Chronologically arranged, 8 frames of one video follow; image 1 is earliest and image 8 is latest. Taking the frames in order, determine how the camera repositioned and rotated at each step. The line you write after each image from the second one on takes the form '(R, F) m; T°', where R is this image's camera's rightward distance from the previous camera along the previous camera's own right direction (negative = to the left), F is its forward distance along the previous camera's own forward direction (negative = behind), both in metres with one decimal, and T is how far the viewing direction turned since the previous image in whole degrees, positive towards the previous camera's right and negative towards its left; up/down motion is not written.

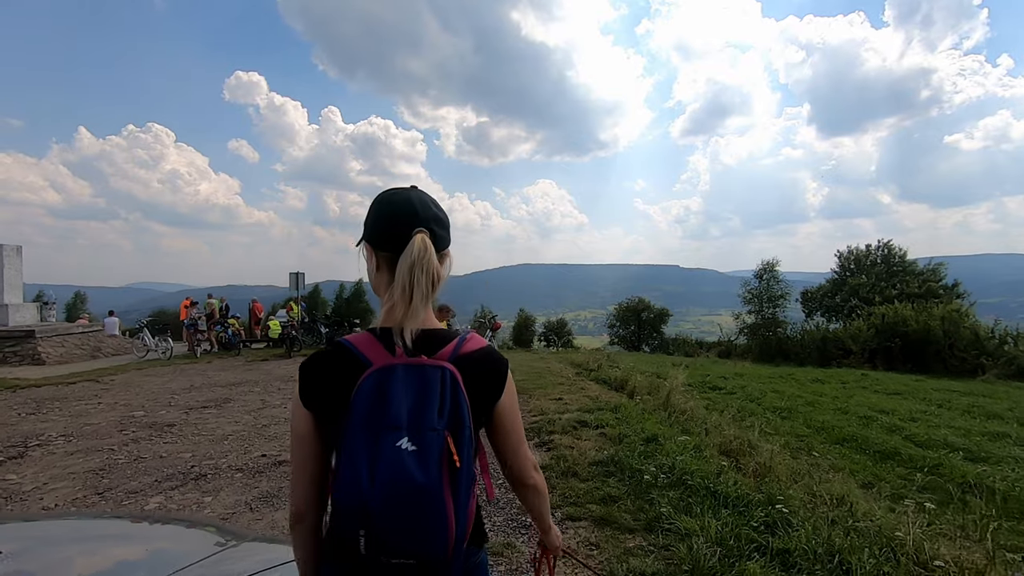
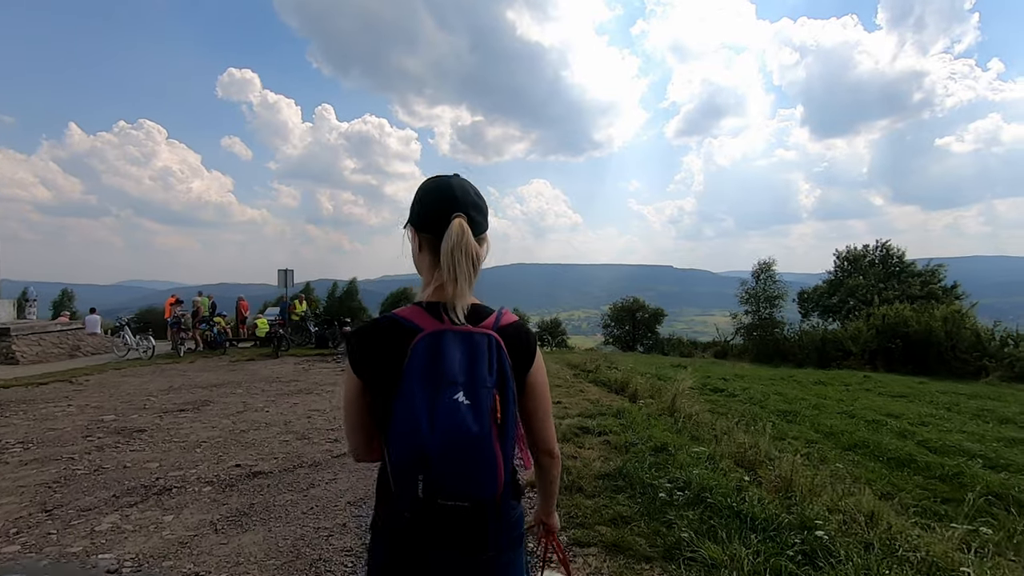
(0.0, +0.5) m; +1°
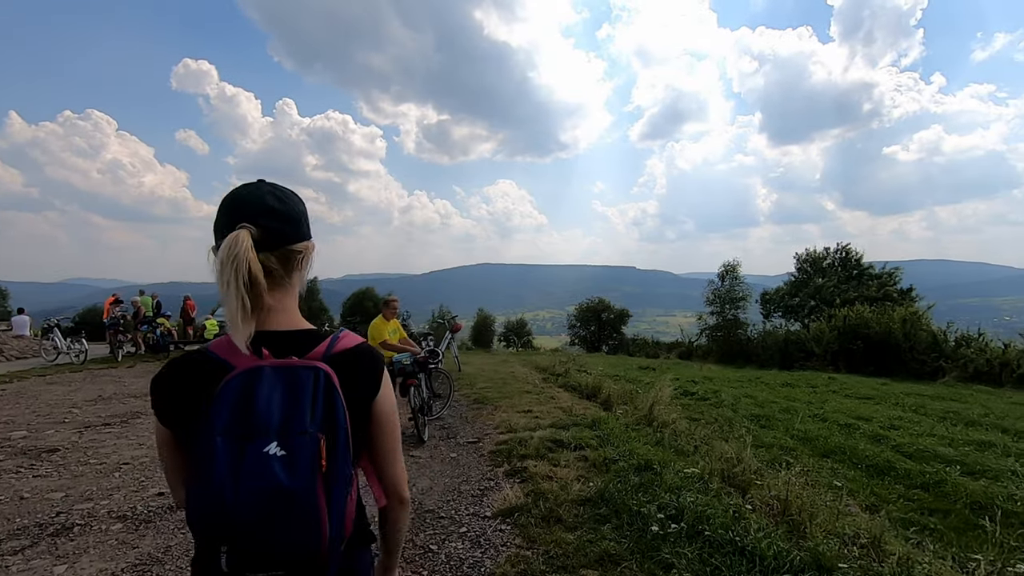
(0.0, +0.6) m; +4°
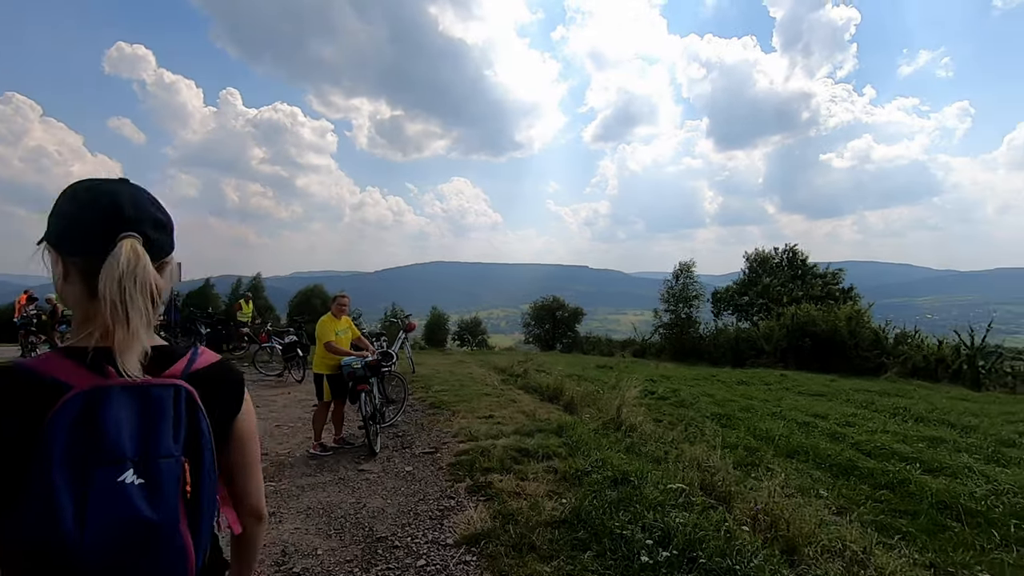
(-0.1, +0.5) m; +5°
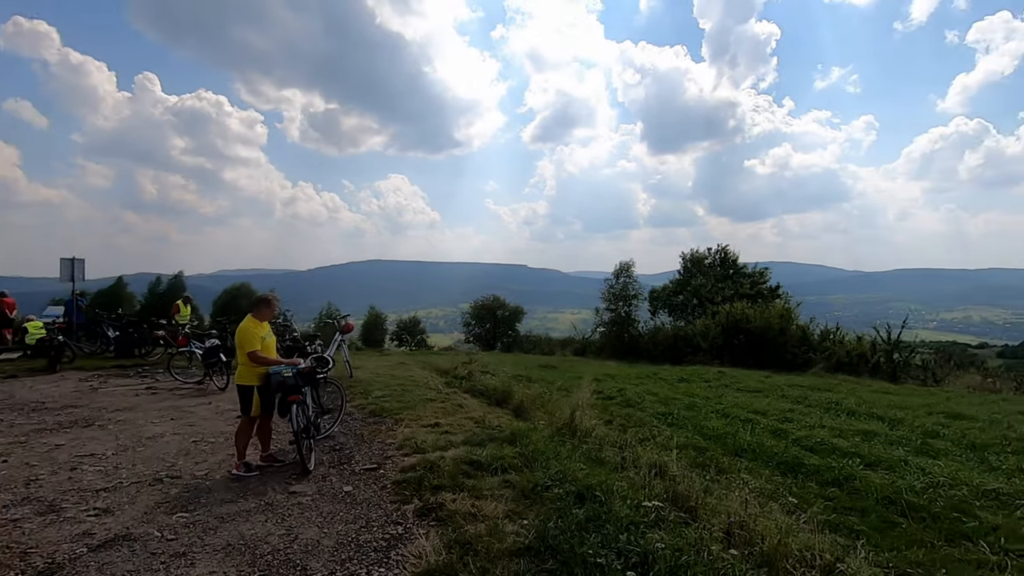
(-0.1, +0.5) m; +6°
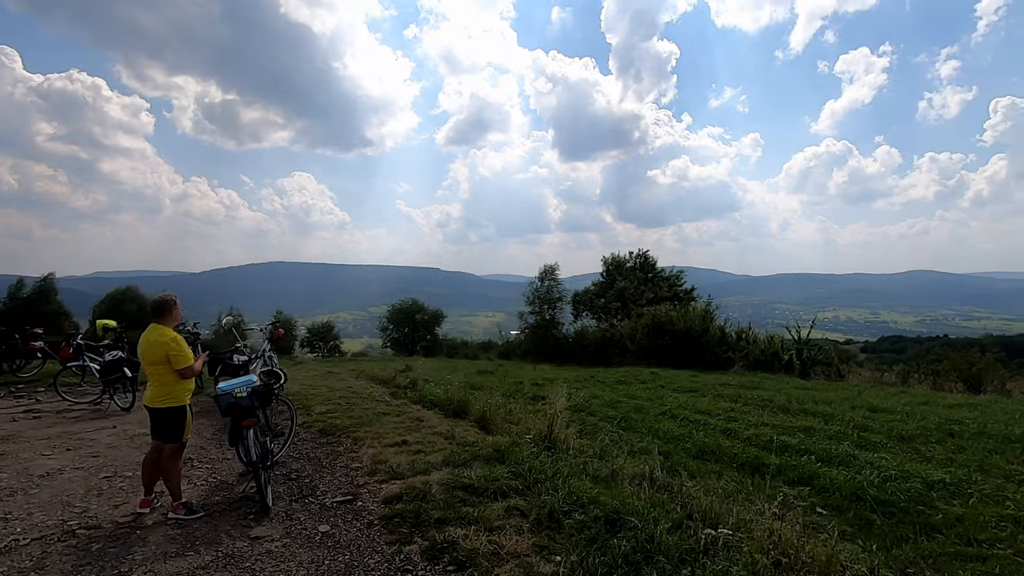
(-0.8, +0.6) m; +9°
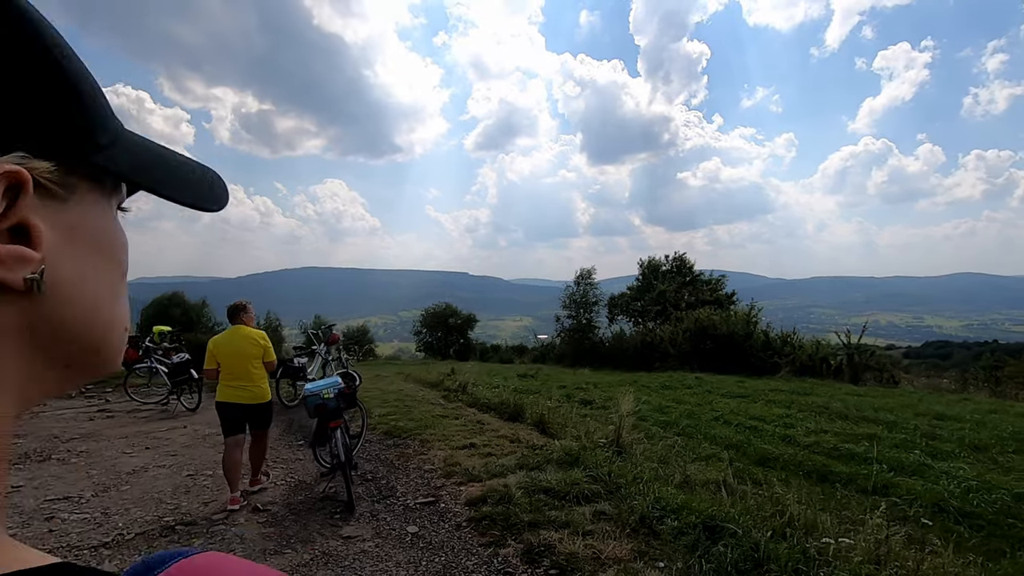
(-0.5, 0.0) m; -3°
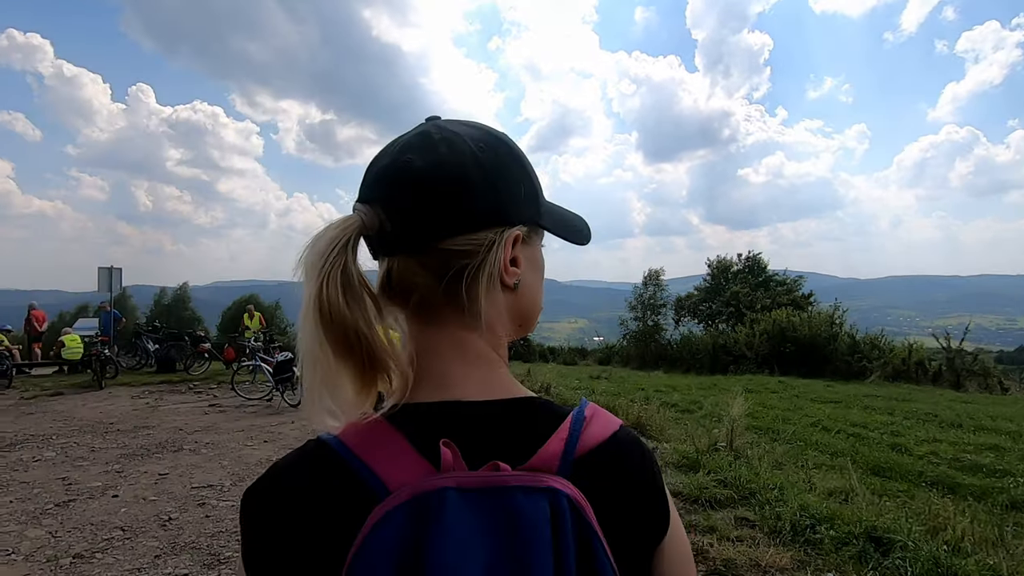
(-0.7, 0.0) m; -6°
